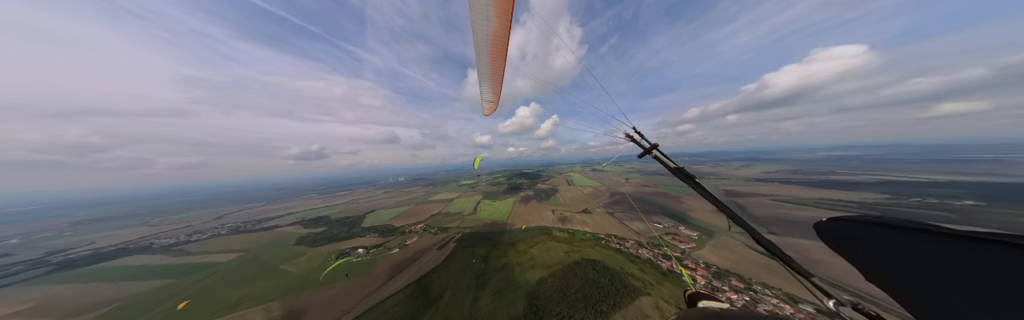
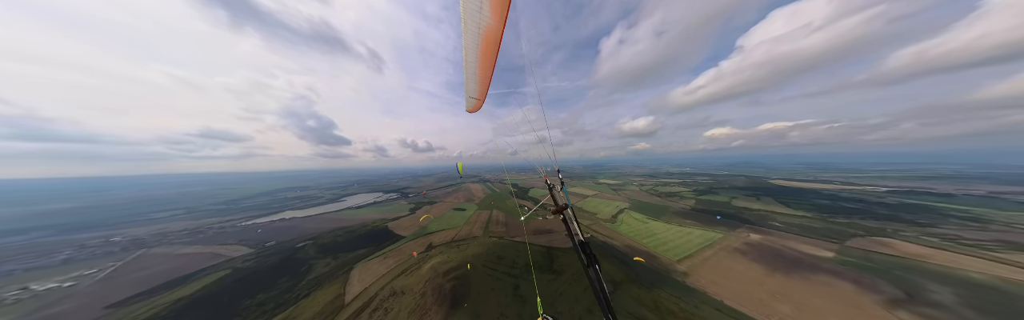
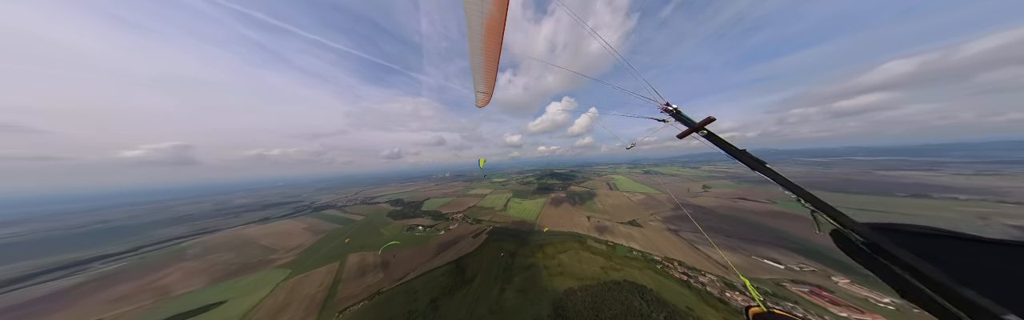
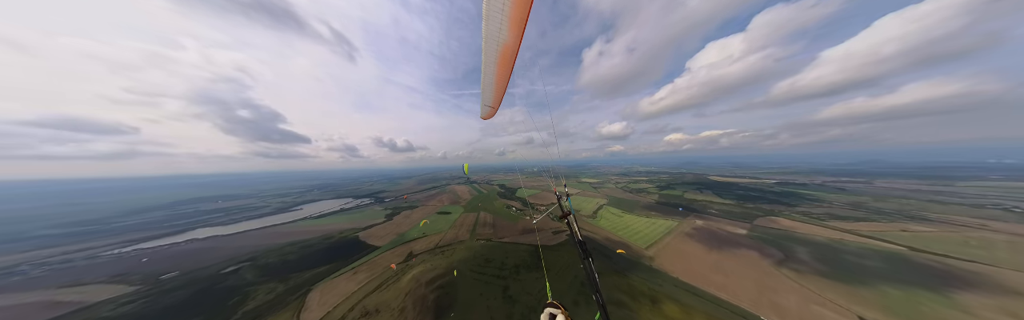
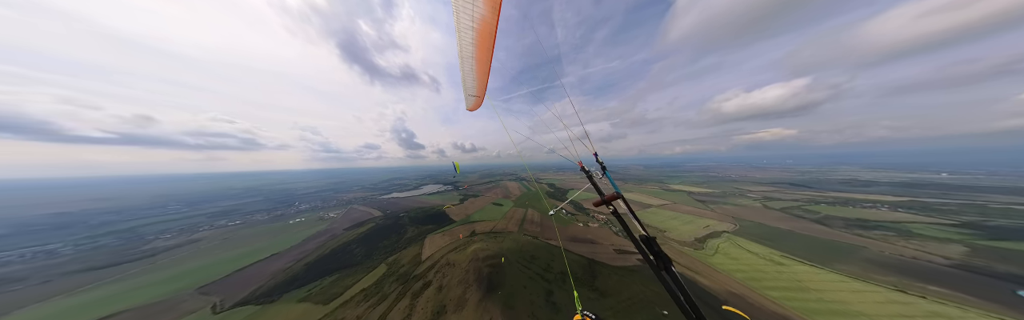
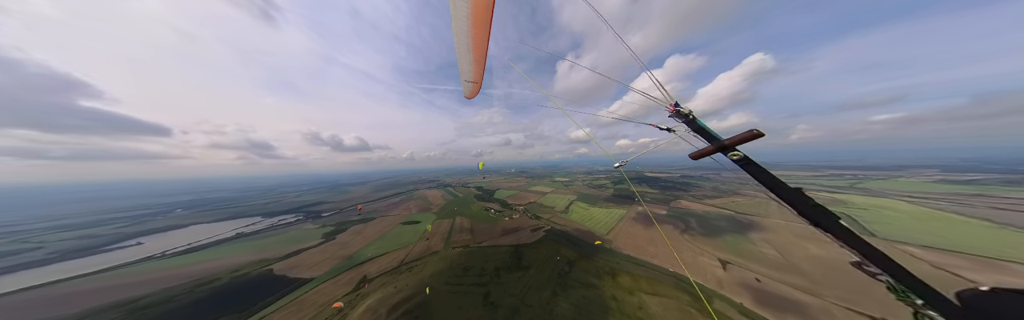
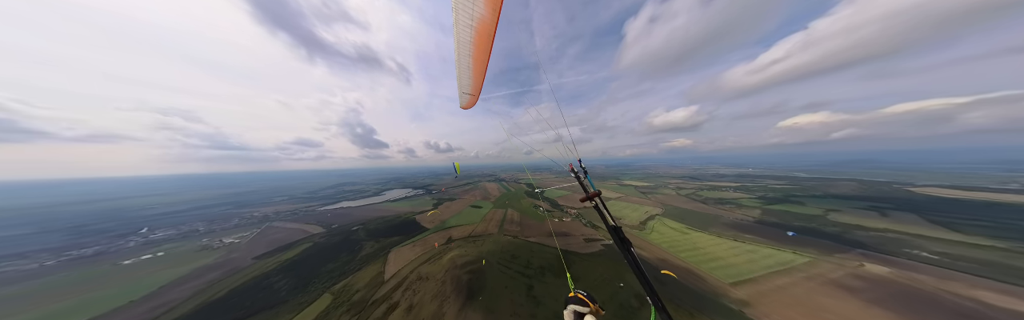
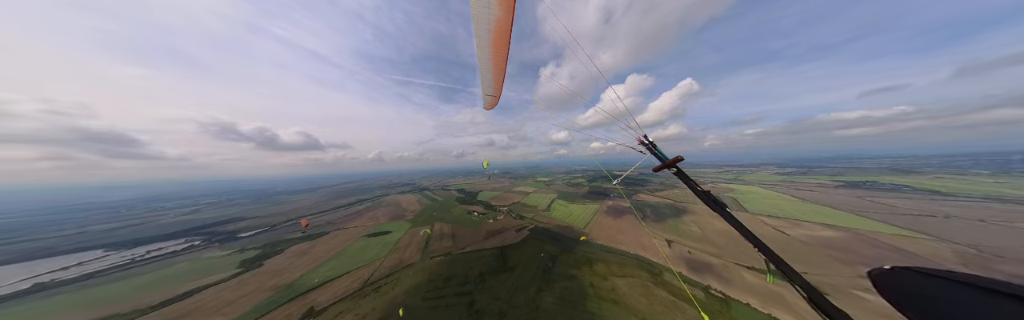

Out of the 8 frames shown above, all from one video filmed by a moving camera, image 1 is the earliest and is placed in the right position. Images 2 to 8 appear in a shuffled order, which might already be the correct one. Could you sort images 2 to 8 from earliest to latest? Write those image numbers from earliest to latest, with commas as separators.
3, 8, 6, 4, 2, 7, 5
